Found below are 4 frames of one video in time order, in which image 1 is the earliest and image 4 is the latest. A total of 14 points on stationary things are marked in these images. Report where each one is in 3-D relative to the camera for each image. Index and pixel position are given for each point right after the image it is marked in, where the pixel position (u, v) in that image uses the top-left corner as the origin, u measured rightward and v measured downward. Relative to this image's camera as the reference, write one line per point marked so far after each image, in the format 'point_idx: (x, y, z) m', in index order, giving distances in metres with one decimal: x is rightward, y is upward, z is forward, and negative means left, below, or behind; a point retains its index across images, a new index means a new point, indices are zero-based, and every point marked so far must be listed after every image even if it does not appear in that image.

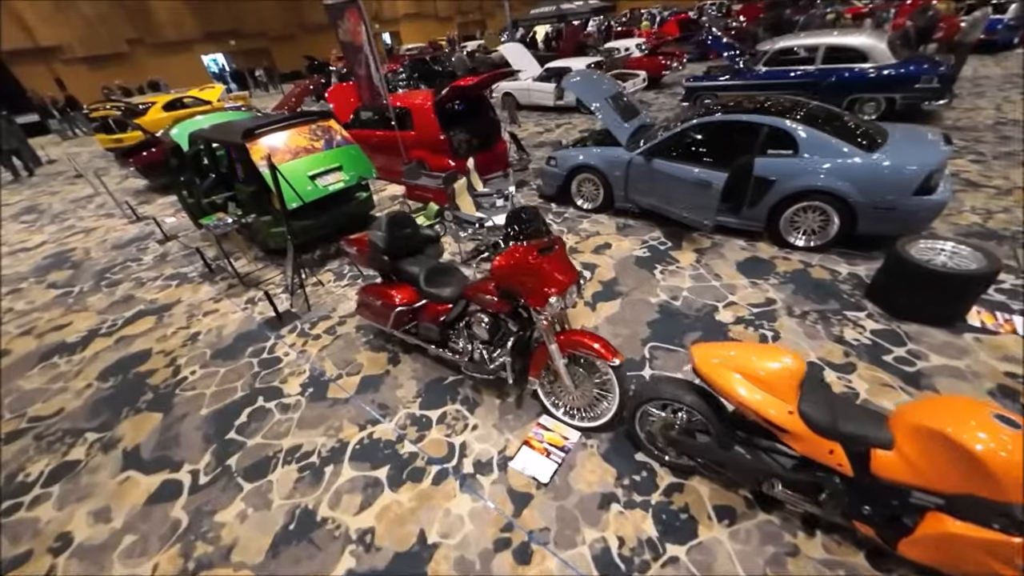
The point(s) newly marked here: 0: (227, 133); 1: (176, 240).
0: (-3.5, +2.0, +5.1) m
1: (-5.4, +0.8, +6.4) m
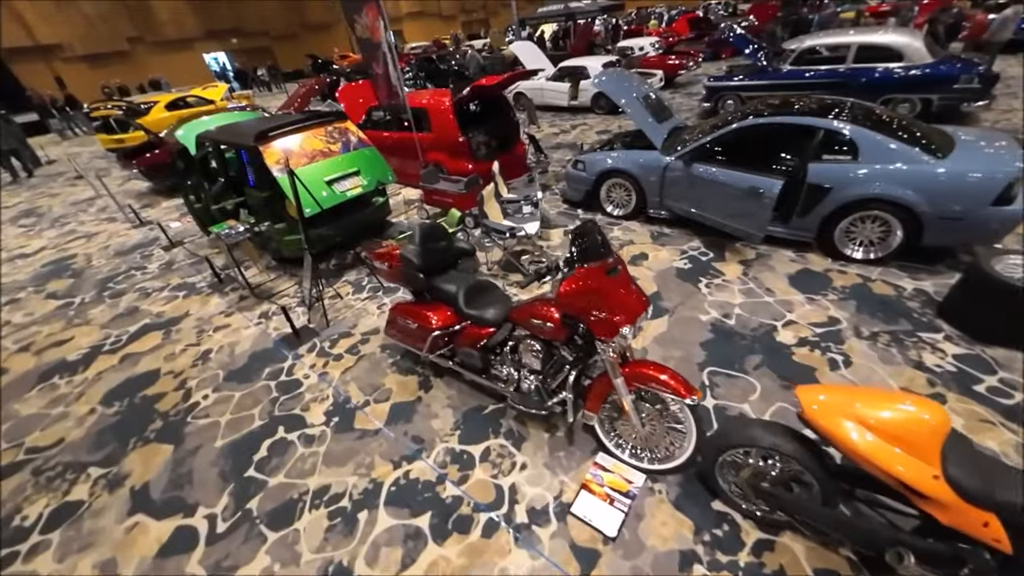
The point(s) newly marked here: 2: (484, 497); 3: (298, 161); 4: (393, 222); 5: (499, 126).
0: (-3.2, +1.8, +4.8) m
1: (-5.0, +0.6, +6.1) m
2: (-0.2, -1.3, +2.5) m
3: (-2.4, +1.5, +4.6) m
4: (-1.8, +1.0, +6.0) m
5: (-0.2, +2.7, +6.6) m
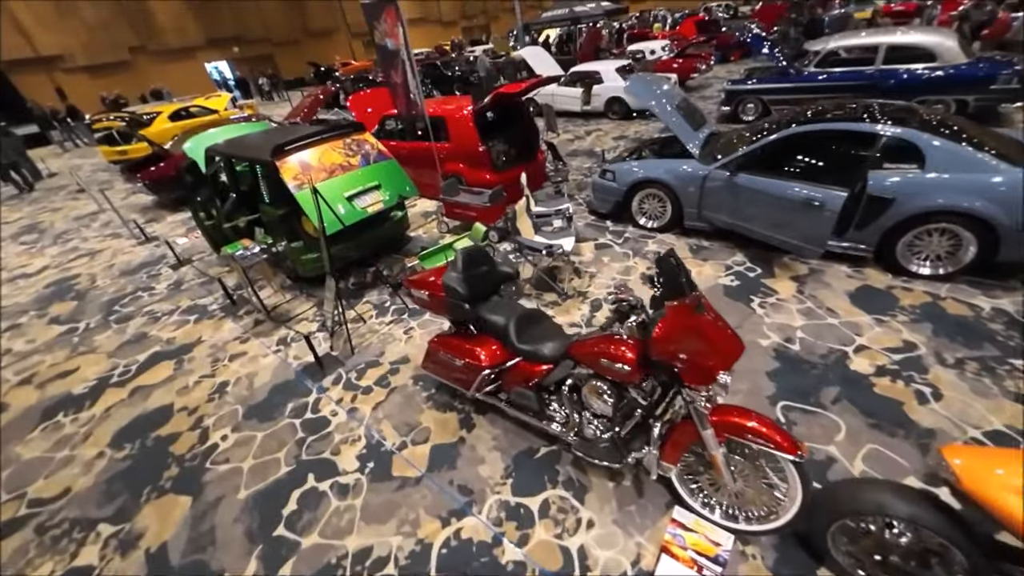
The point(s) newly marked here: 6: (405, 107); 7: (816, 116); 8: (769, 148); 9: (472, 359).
0: (-2.8, +1.6, +4.5) m
1: (-4.7, +0.3, +5.8) m
2: (+0.2, -1.5, +2.2) m
3: (-2.1, +1.2, +4.3) m
4: (-1.4, +0.7, +5.7) m
5: (+0.1, +2.4, +6.3) m
6: (-1.5, +2.5, +5.5) m
7: (+3.1, +1.7, +4.0) m
8: (+2.6, +1.4, +4.1) m
9: (-0.3, -0.5, +2.7) m
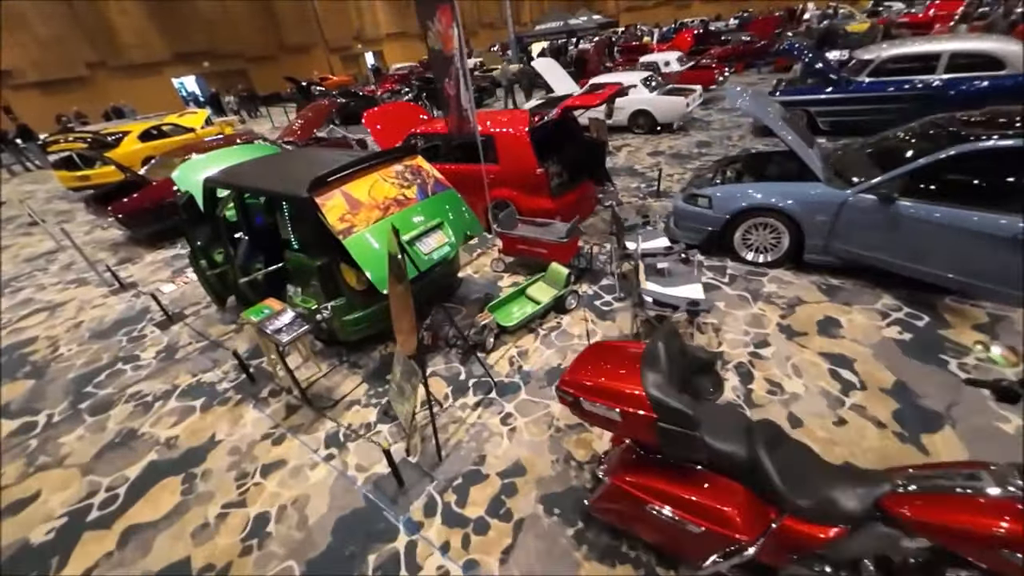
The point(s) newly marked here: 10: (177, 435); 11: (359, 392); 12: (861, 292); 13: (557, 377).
0: (-1.9, +0.9, +3.5) m
1: (-3.8, -0.4, +4.6) m
2: (+1.3, -2.0, +1.2) m
3: (-1.2, +0.6, +3.3) m
4: (-0.6, +0.1, +4.7) m
5: (+0.9, +1.9, +5.5) m
6: (-0.6, +1.9, +4.6) m
7: (+4.0, +1.3, +3.3) m
8: (+3.5, +1.0, +3.3) m
9: (+0.8, -1.0, +1.7) m
10: (-2.7, -1.2, +3.2) m
11: (-1.3, -0.9, +3.4) m
12: (+3.3, 0.0, +3.8) m
13: (+0.4, -0.7, +3.3) m
